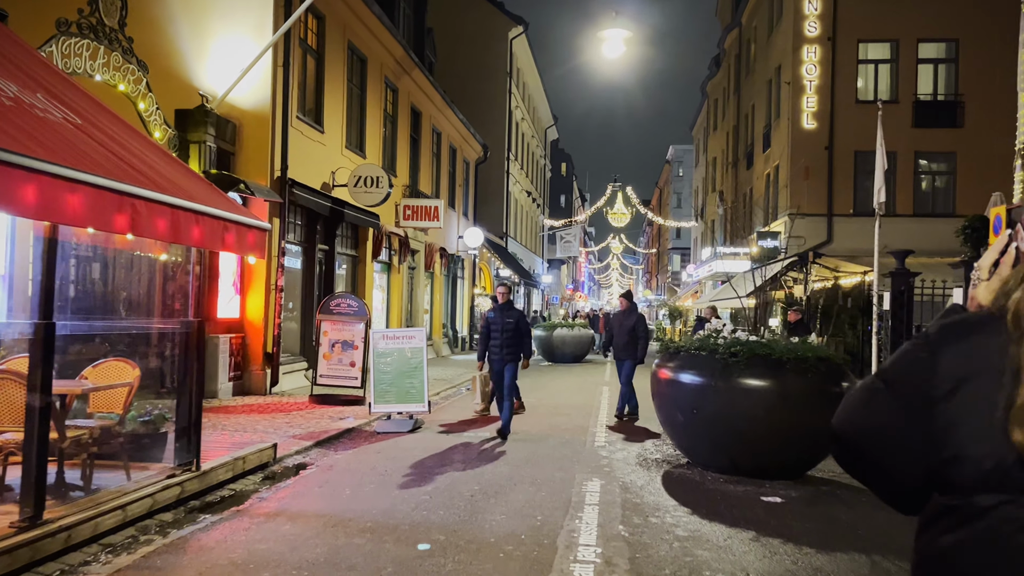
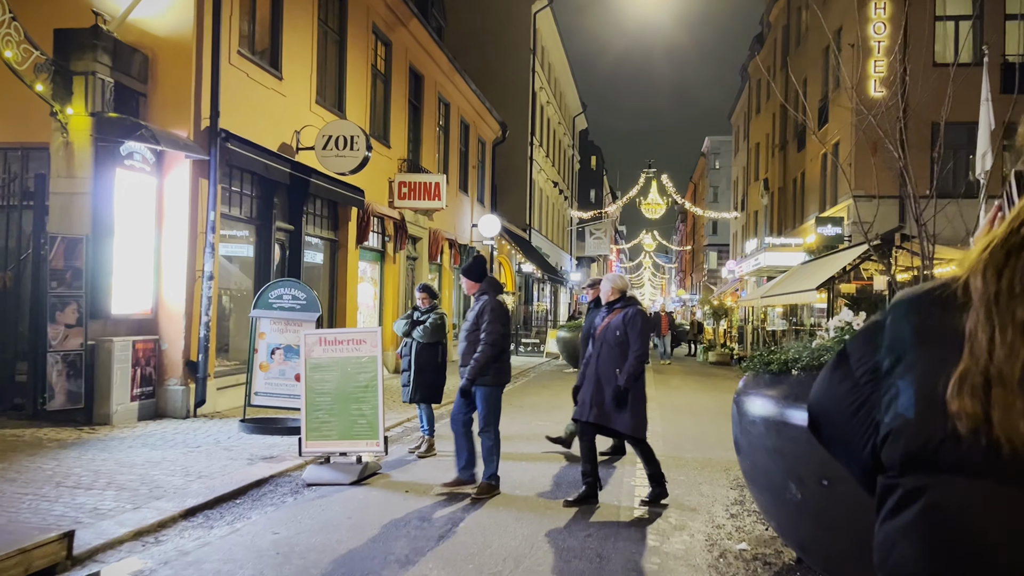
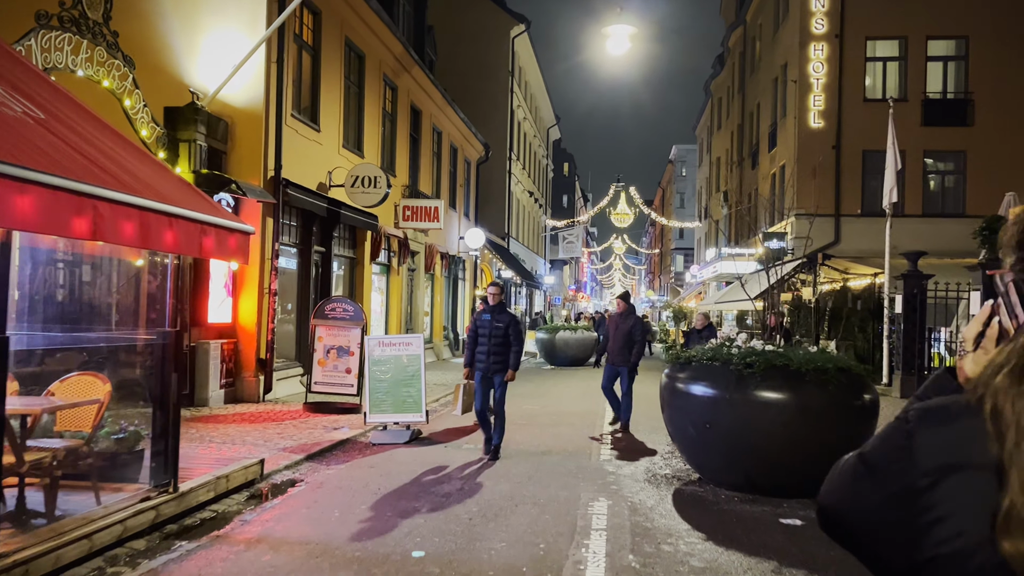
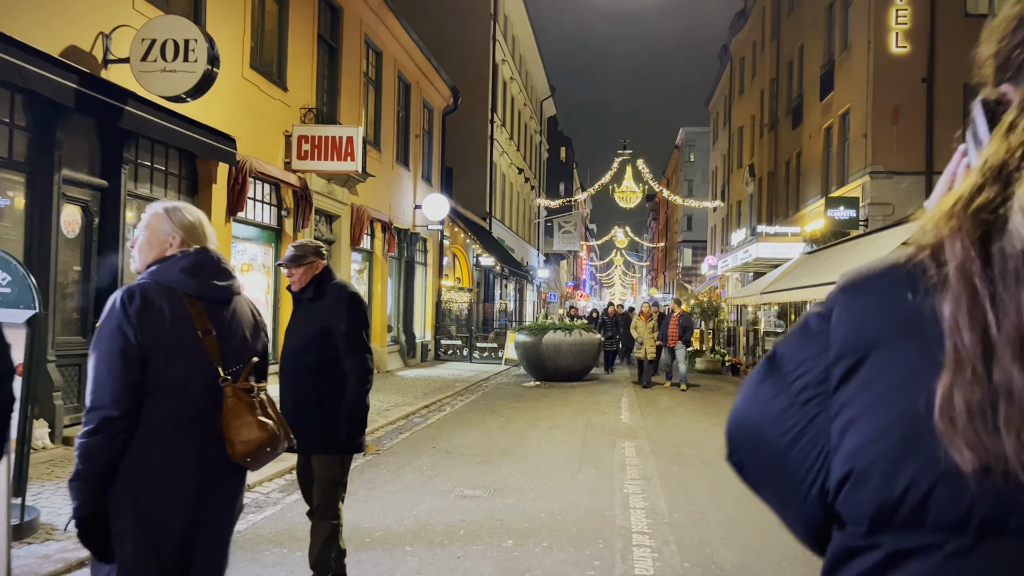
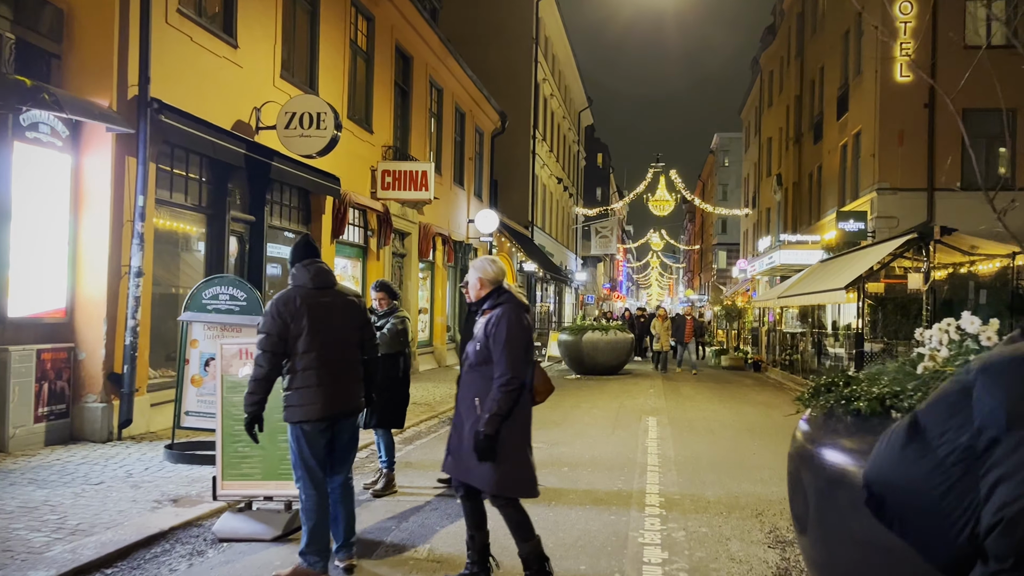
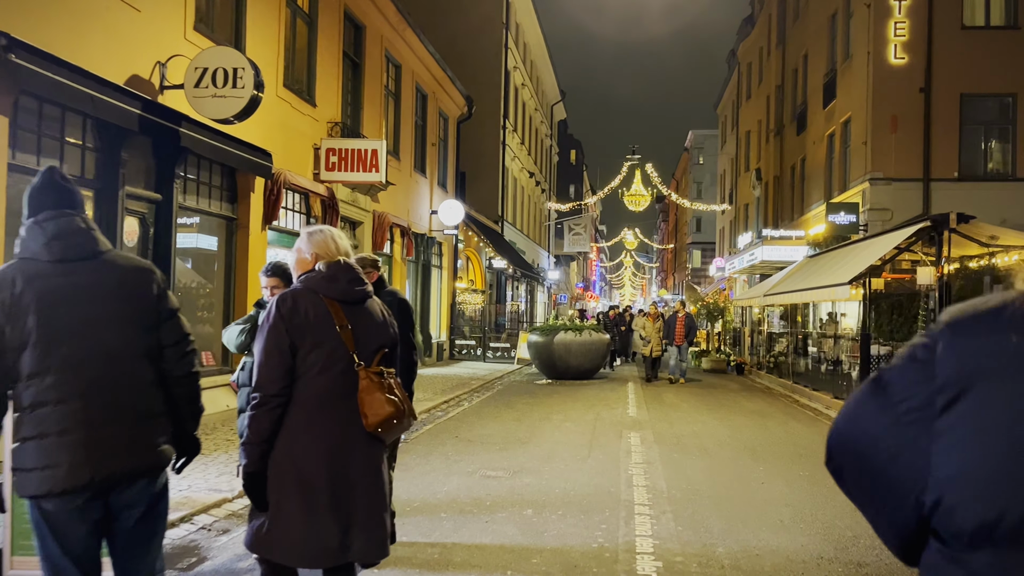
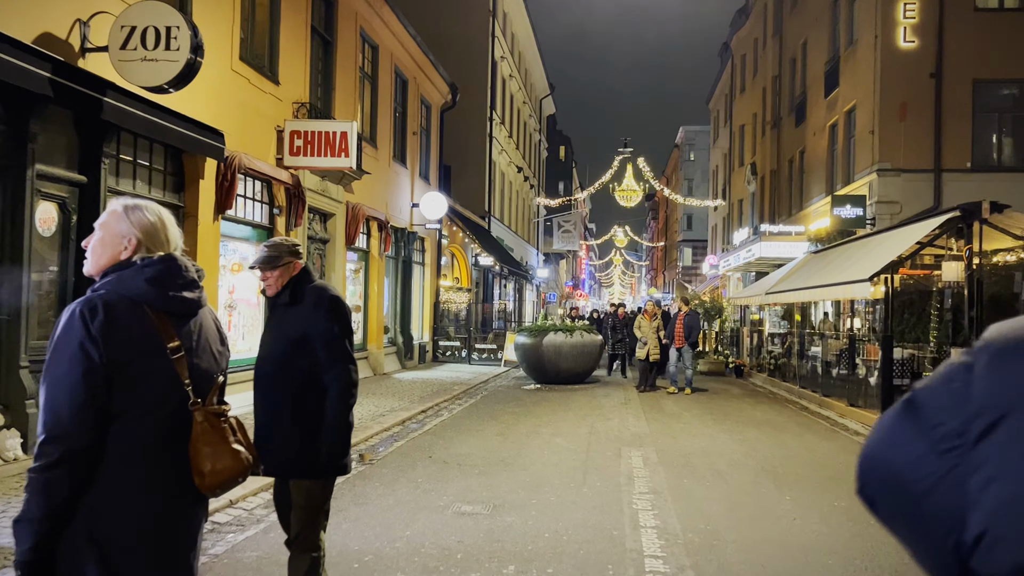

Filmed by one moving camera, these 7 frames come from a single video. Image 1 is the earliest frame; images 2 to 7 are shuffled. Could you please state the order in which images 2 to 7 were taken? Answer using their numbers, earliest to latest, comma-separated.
3, 2, 5, 6, 4, 7
